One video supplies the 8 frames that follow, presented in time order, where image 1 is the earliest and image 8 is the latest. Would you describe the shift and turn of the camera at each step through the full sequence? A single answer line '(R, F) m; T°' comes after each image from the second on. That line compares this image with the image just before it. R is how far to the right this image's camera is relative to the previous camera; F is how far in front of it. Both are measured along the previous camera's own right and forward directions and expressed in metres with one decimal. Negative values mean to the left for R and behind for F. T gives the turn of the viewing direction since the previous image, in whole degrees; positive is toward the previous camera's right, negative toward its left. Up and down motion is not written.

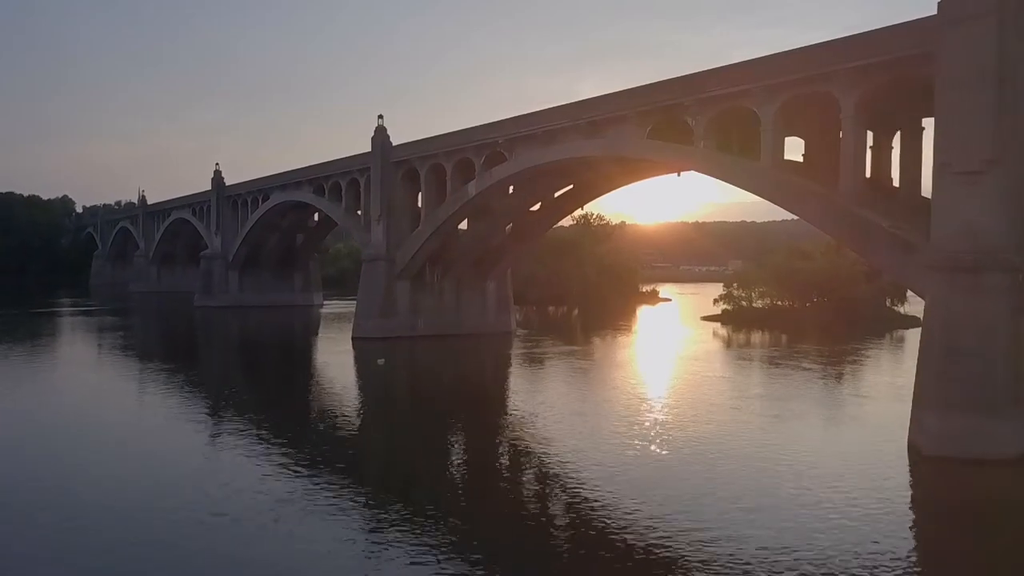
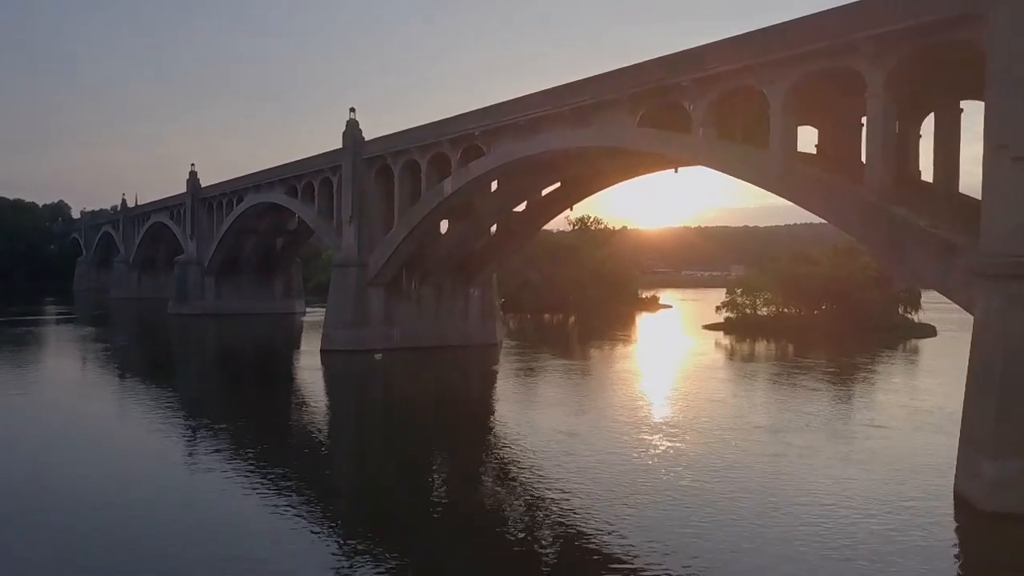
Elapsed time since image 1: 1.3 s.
(+0.7, +2.7) m; 0°
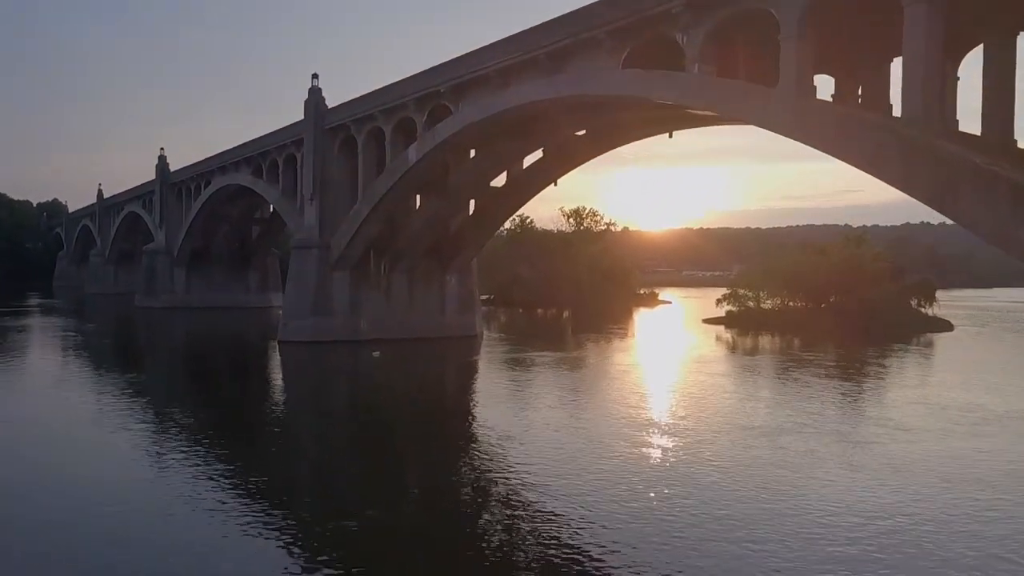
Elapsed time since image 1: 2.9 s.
(+0.7, +2.8) m; 0°
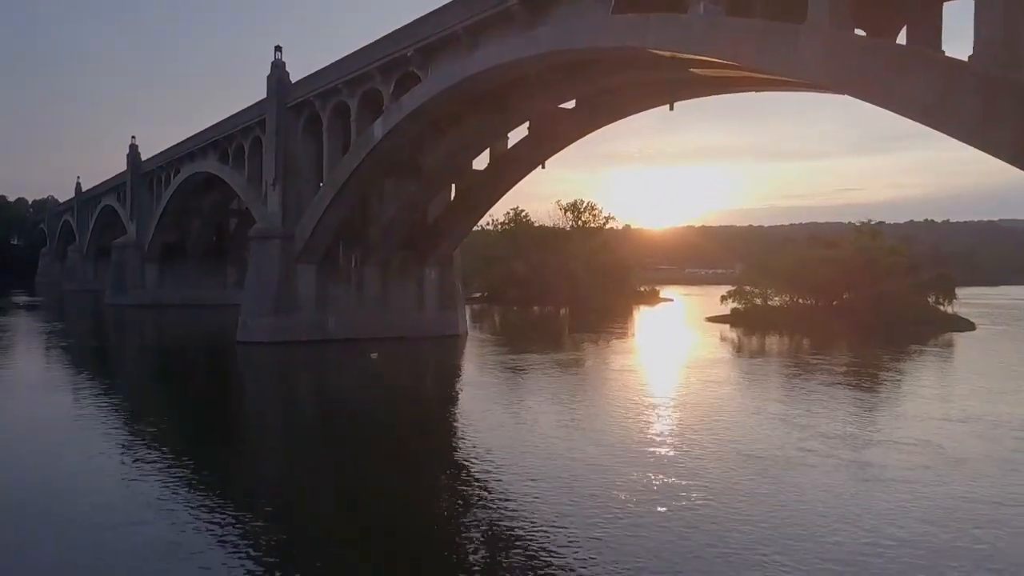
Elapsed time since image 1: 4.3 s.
(+0.5, +2.6) m; 0°
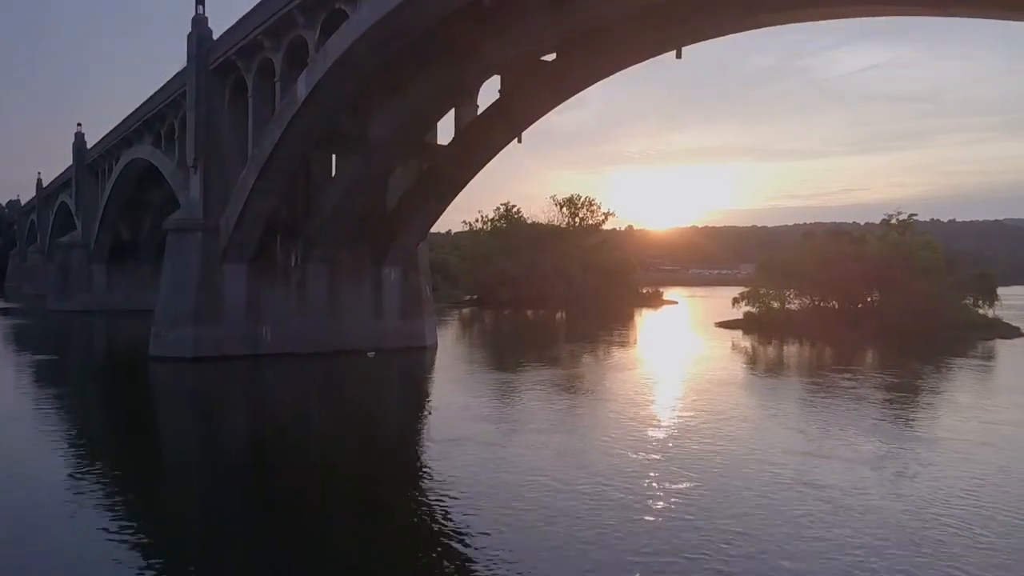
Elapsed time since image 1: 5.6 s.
(+0.7, +4.3) m; 0°
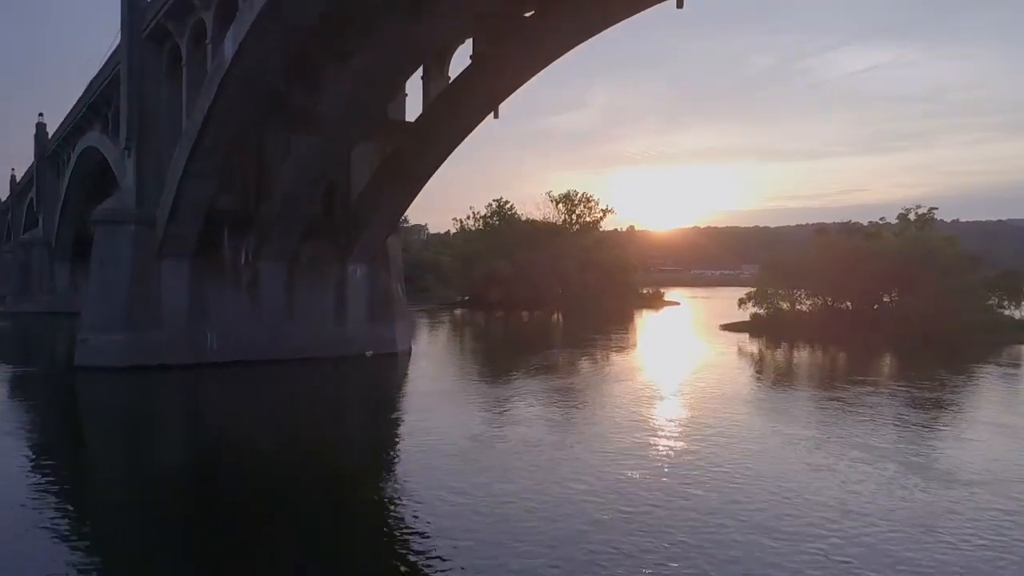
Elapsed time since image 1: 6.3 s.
(+0.5, +2.5) m; 0°
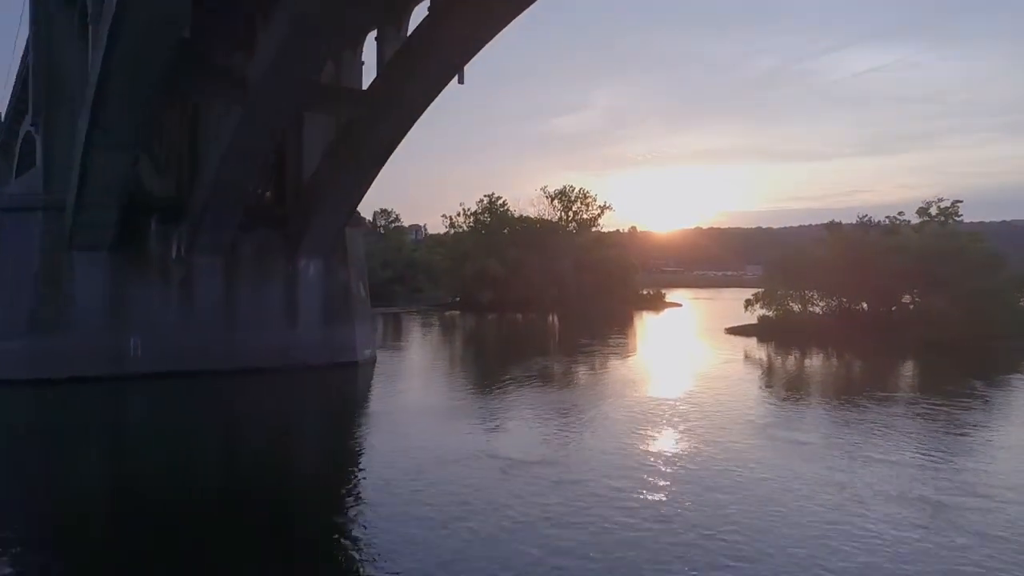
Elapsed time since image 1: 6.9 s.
(+0.5, +2.5) m; 0°
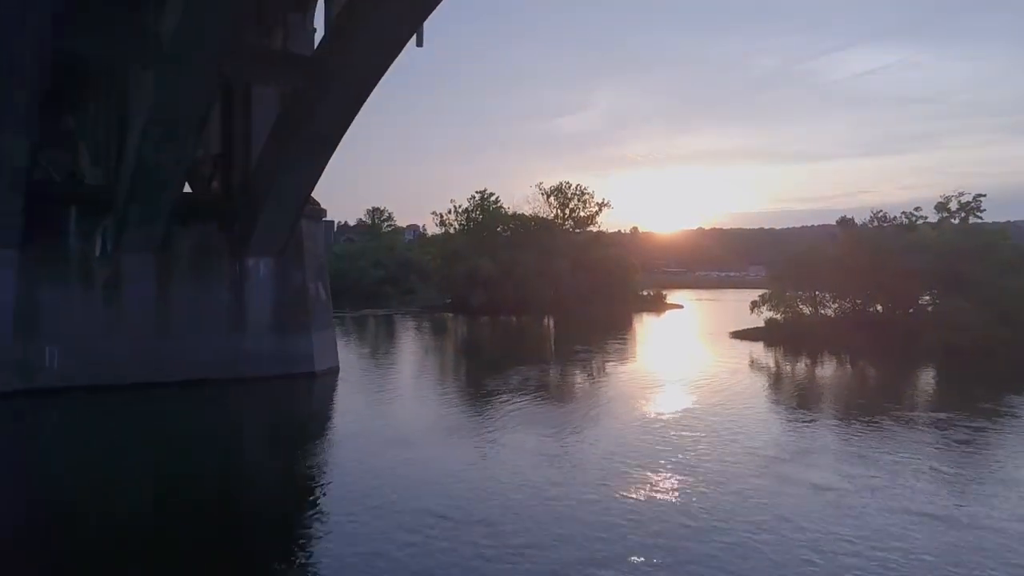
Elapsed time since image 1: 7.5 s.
(+0.4, +2.1) m; 0°
